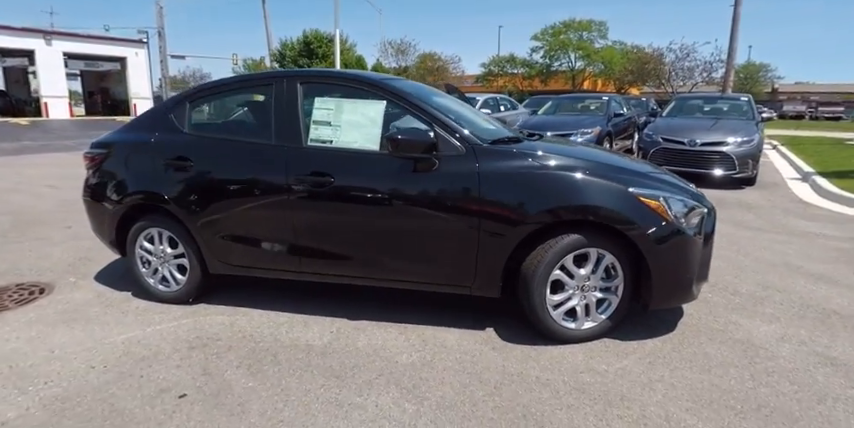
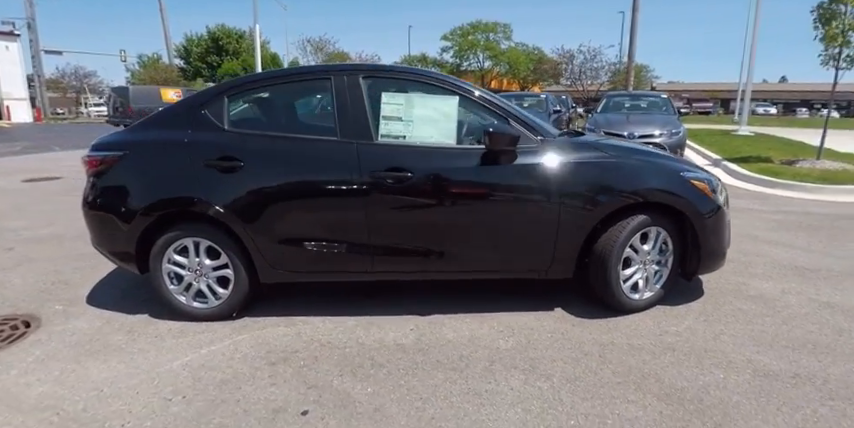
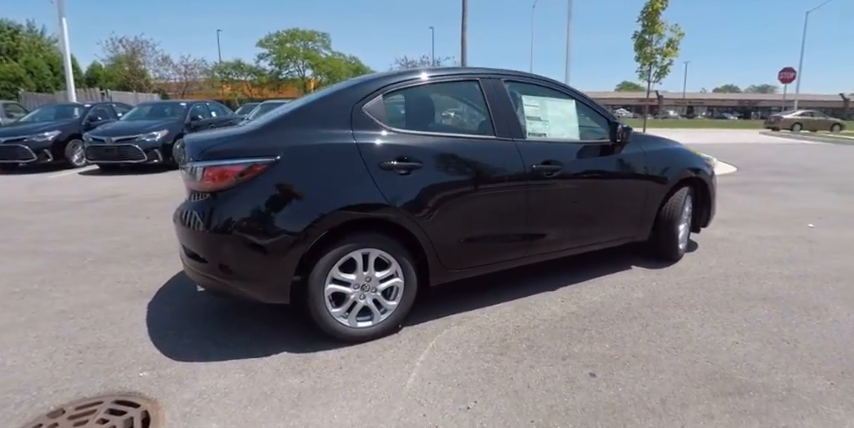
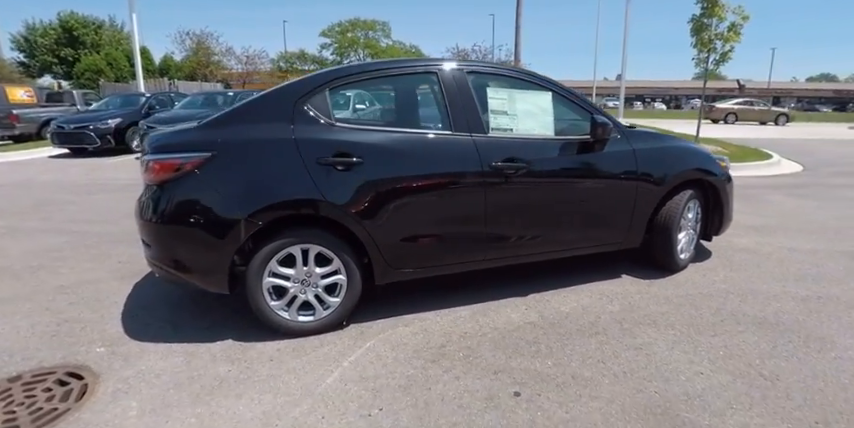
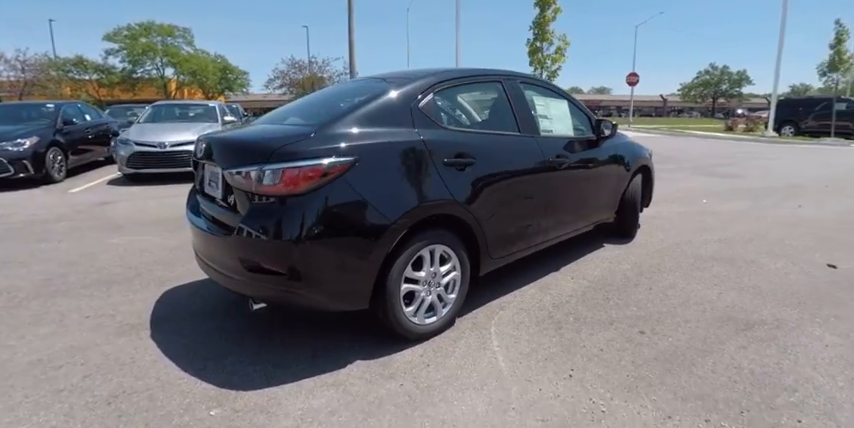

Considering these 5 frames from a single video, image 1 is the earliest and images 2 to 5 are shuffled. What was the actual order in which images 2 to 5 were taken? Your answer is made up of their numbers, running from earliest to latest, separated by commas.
2, 4, 3, 5
